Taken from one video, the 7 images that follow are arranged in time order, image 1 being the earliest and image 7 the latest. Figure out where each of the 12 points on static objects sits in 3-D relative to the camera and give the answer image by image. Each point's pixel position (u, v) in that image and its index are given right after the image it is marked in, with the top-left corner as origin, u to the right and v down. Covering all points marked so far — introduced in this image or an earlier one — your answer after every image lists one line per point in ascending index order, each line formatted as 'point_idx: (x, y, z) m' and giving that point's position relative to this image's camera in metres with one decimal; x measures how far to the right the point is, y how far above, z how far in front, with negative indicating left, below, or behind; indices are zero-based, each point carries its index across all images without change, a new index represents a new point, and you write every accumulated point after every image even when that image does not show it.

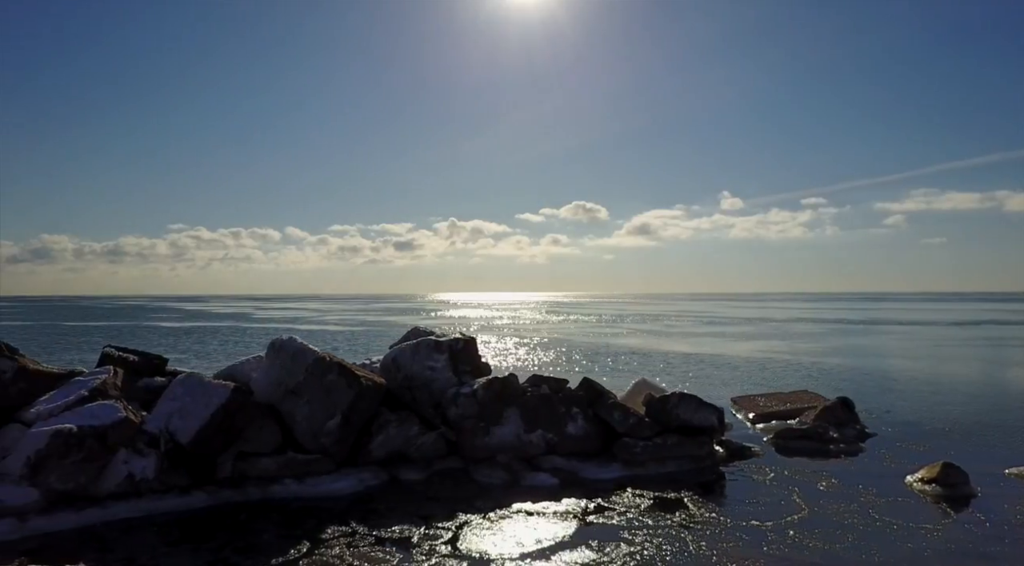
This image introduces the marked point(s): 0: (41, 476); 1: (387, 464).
0: (-6.9, -2.8, +10.2) m
1: (-2.3, -3.3, +12.7) m
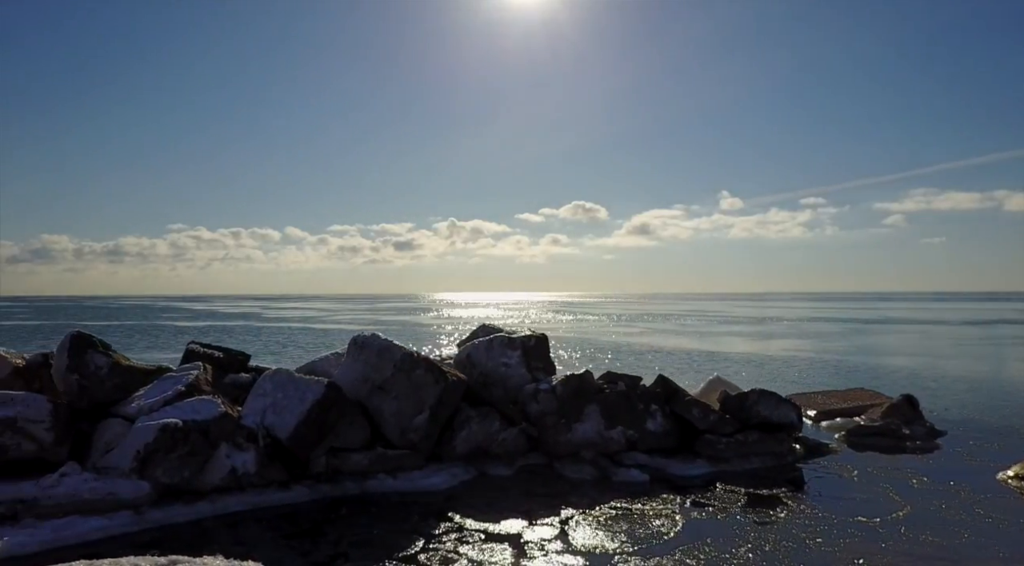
0: (-5.4, -2.7, +10.3) m
1: (-0.8, -3.2, +12.8) m
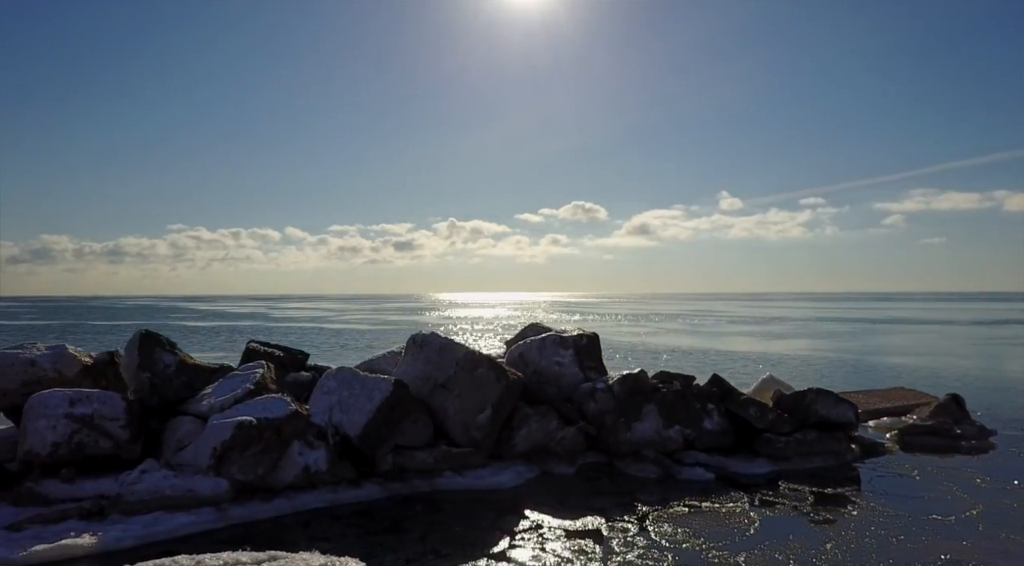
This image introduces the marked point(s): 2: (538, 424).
0: (-4.3, -2.7, +10.4) m
1: (+0.3, -3.2, +12.8) m
2: (+0.5, -2.6, +13.1) m
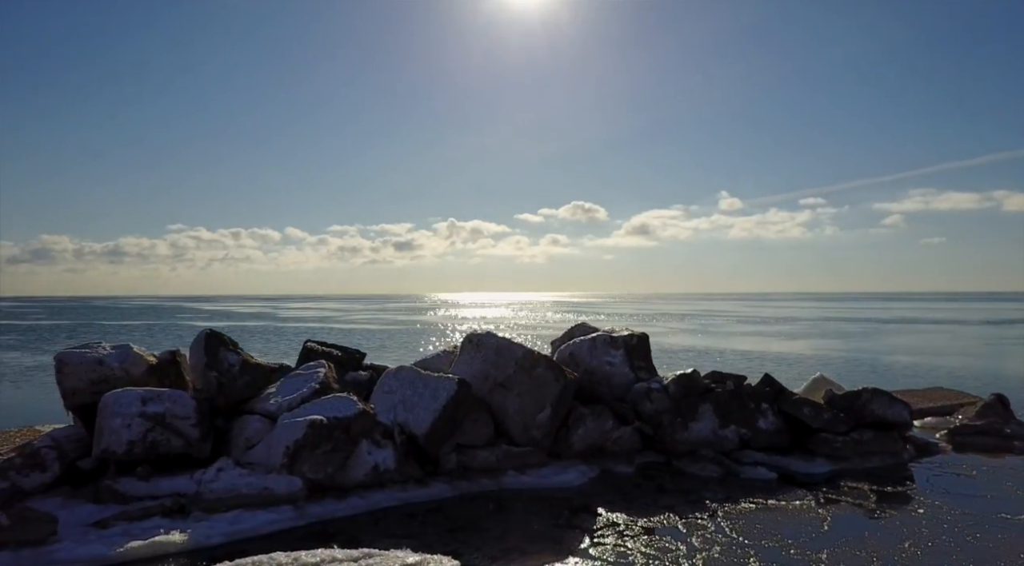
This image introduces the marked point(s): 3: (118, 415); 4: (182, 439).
0: (-3.2, -2.7, +10.5) m
1: (+1.4, -3.2, +12.9) m
2: (+1.5, -2.6, +13.1) m
3: (-6.0, -2.0, +10.6) m
4: (-5.1, -2.4, +10.8) m
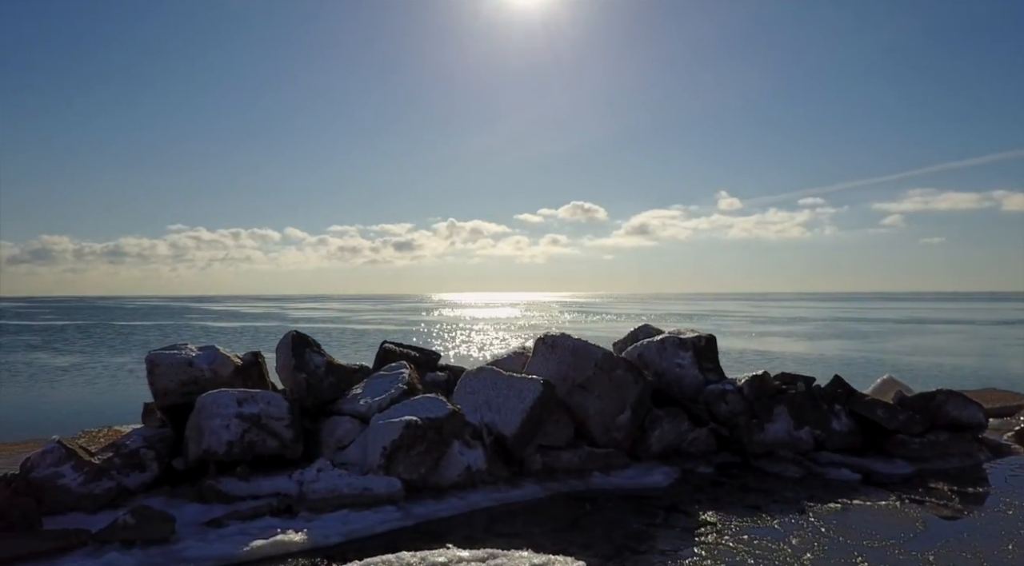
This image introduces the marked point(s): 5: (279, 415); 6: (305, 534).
0: (-1.8, -2.8, +10.6) m
1: (+2.9, -3.2, +12.9) m
2: (+3.0, -2.7, +13.2) m
3: (-4.6, -2.0, +10.8) m
4: (-3.7, -2.5, +11.0) m
5: (-3.7, -2.1, +11.2) m
6: (-2.6, -3.2, +8.8) m
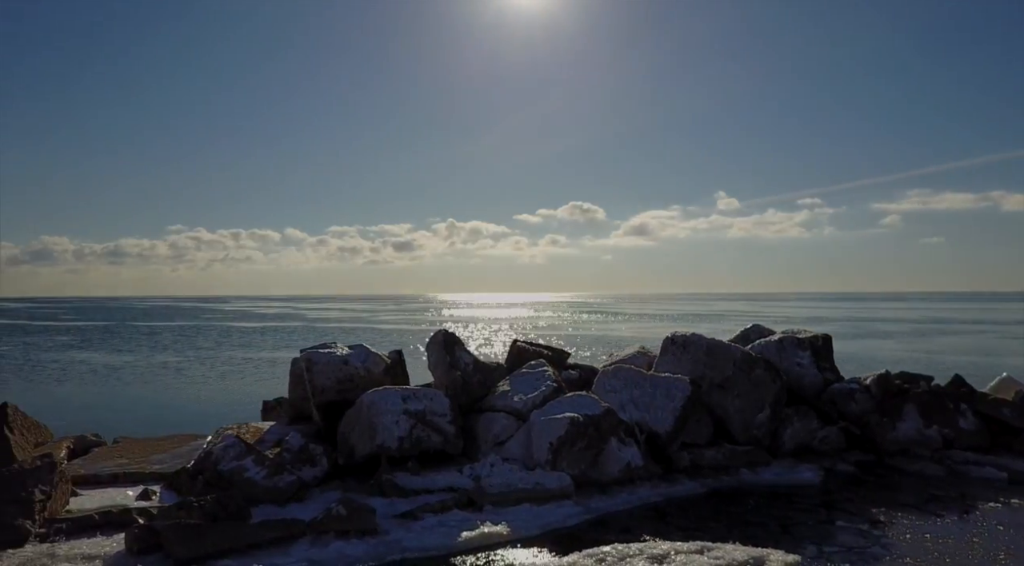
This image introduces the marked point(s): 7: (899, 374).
0: (+0.7, -2.8, +10.9) m
1: (+5.5, -3.2, +13.1) m
2: (+5.6, -2.7, +13.3) m
3: (-2.0, -2.1, +11.1) m
4: (-1.1, -2.5, +11.3) m
5: (-1.2, -2.1, +11.5) m
6: (-0.1, -3.2, +9.1) m
7: (+8.2, -1.9, +14.9) m
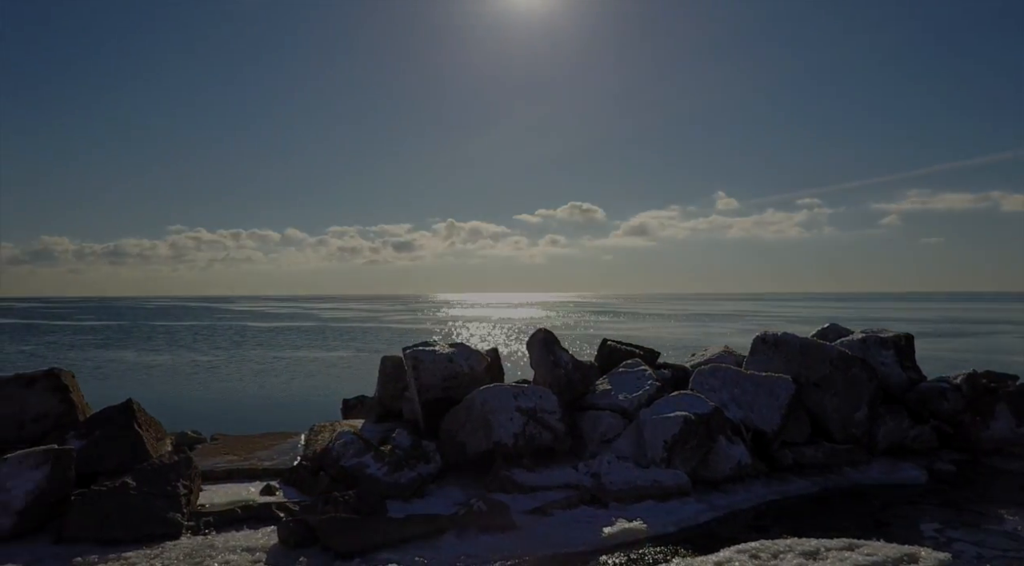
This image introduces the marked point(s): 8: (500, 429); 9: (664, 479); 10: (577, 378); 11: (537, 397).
0: (+2.5, -2.8, +11.0) m
1: (+7.3, -3.2, +13.2) m
2: (+7.4, -2.7, +13.4) m
3: (-0.2, -2.0, +11.2) m
4: (+0.7, -2.5, +11.4) m
5: (+0.6, -2.1, +11.6) m
6: (+1.7, -3.2, +9.2) m
7: (+10.1, -1.9, +14.9) m
8: (-0.2, -2.3, +11.1) m
9: (+2.3, -3.0, +10.6) m
10: (+1.2, -1.8, +12.7) m
11: (+0.4, -1.9, +11.6) m
